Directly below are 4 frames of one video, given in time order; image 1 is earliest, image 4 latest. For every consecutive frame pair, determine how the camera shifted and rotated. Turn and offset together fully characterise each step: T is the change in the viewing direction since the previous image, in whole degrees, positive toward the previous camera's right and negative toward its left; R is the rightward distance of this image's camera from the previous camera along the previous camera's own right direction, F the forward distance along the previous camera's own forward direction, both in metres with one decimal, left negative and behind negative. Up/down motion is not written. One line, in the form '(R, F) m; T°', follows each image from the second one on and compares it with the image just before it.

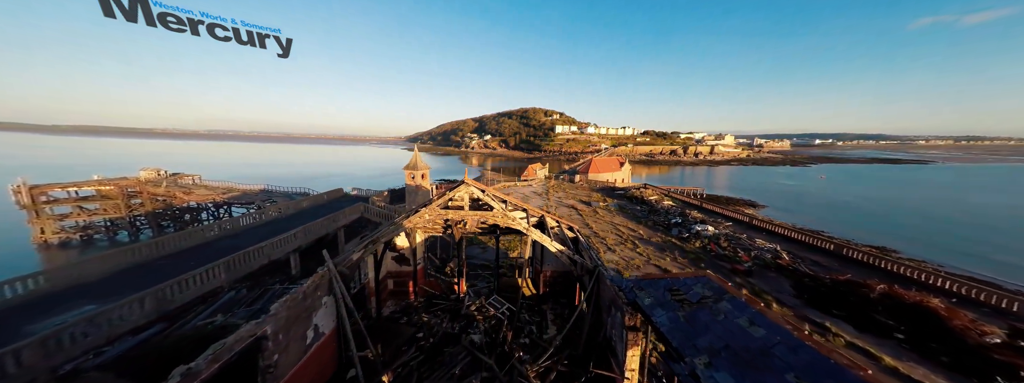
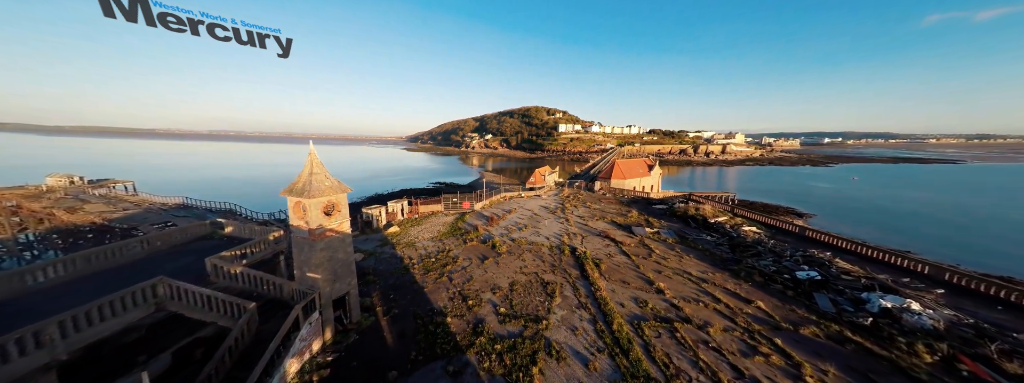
(-0.2, +9.3) m; 0°
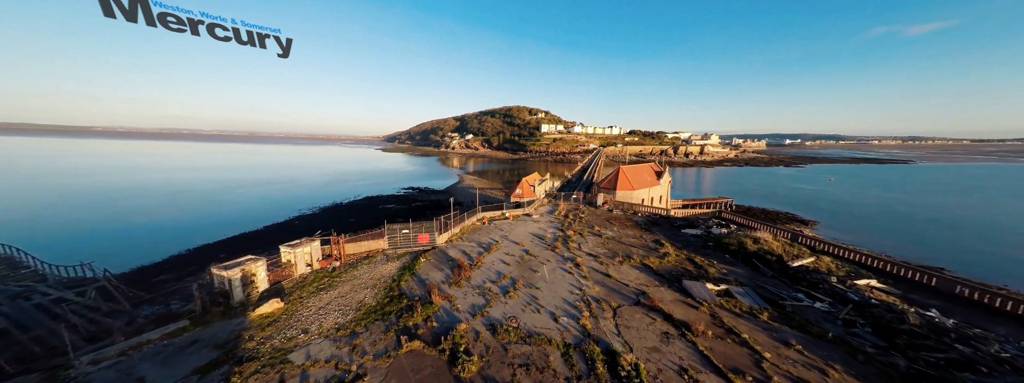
(+0.2, +8.1) m; +4°
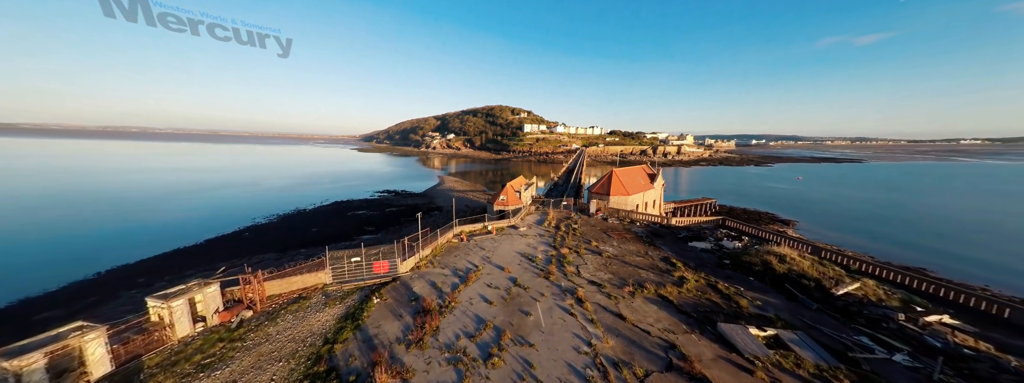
(0.0, +3.5) m; +4°
